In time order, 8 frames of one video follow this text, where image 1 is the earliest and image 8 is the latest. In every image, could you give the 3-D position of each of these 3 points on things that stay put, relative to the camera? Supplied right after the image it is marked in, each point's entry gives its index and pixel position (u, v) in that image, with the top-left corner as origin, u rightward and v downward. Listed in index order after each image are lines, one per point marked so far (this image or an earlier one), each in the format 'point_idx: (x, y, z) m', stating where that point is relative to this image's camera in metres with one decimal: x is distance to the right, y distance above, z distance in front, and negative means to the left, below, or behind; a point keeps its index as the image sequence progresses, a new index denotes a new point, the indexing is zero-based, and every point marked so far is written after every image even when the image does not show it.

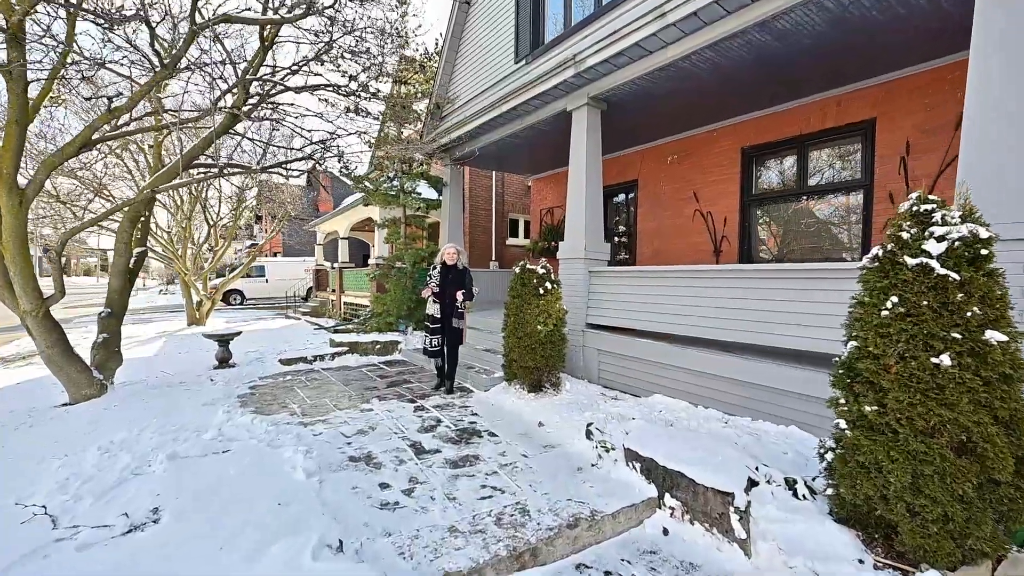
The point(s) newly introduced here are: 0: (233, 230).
0: (-8.0, +1.6, +12.1) m
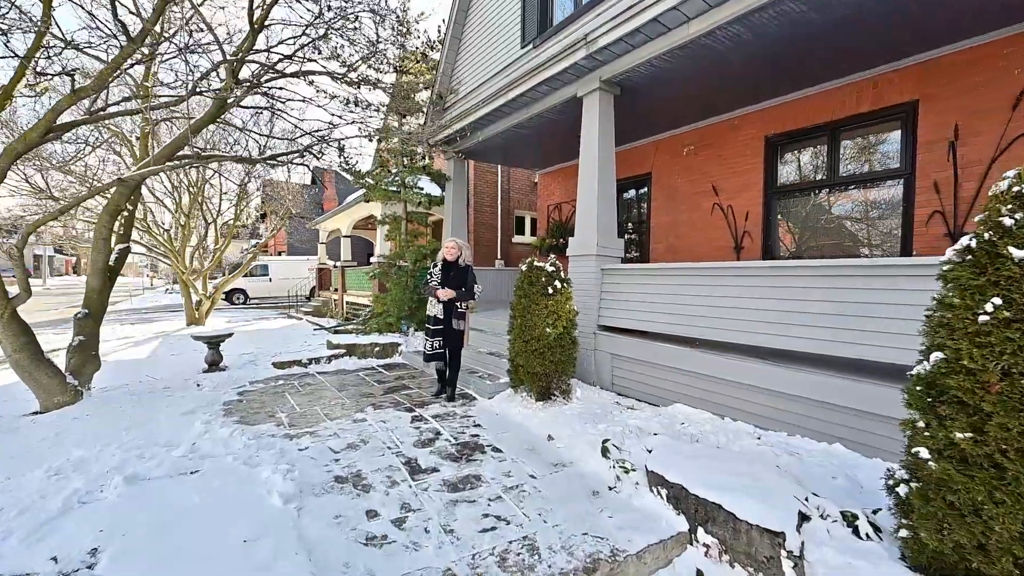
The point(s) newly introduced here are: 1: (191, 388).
0: (-7.8, +1.7, +11.8) m
1: (-3.4, -1.1, +4.5) m
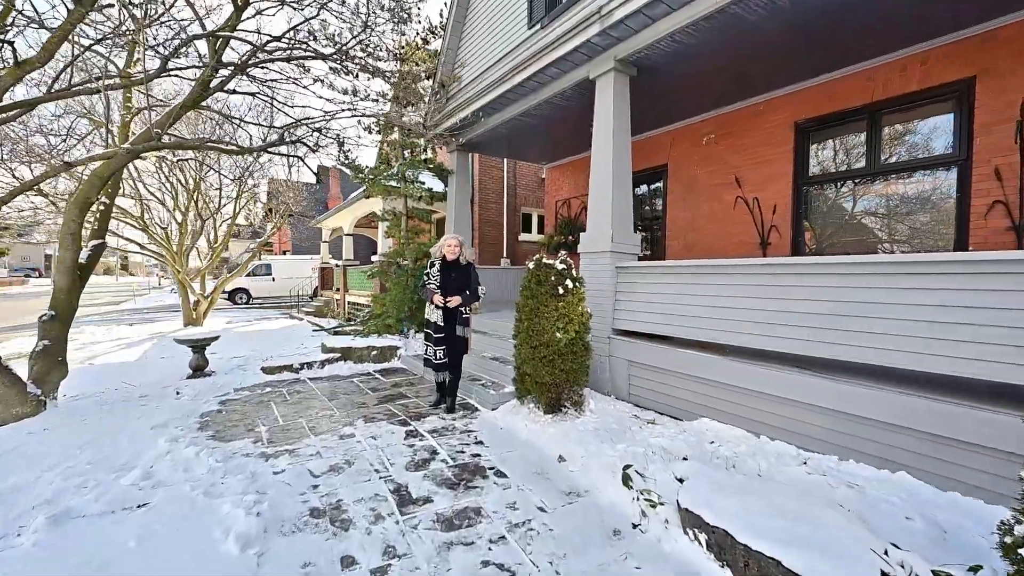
0: (-7.6, +1.7, +11.5) m
1: (-3.3, -1.1, +4.1) m
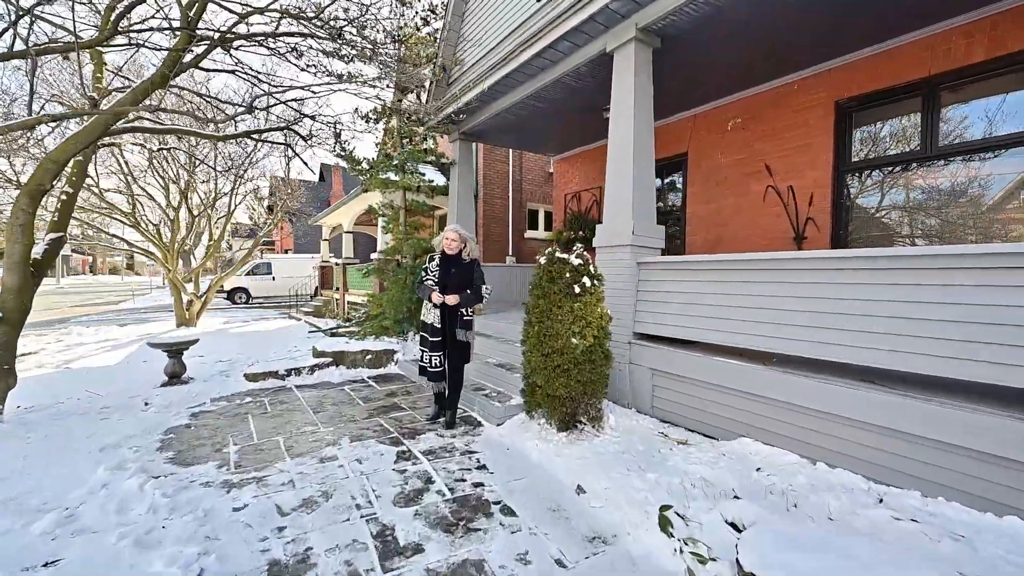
0: (-7.5, +1.7, +11.1) m
1: (-3.3, -1.0, +3.7) m
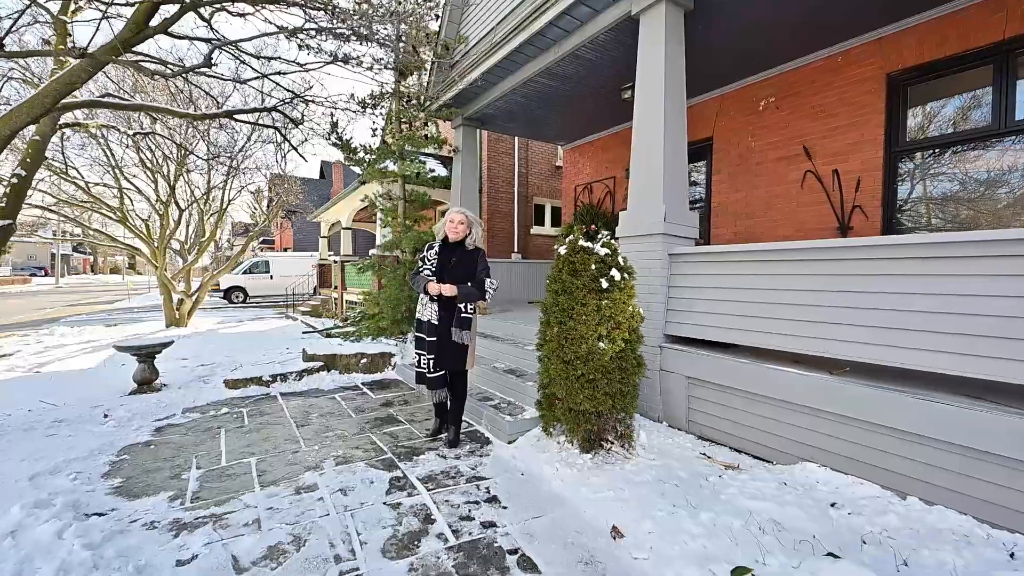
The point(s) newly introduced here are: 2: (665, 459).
0: (-7.3, +1.7, +10.7) m
1: (-3.2, -1.0, +3.2) m
2: (+1.0, -1.1, +2.7) m
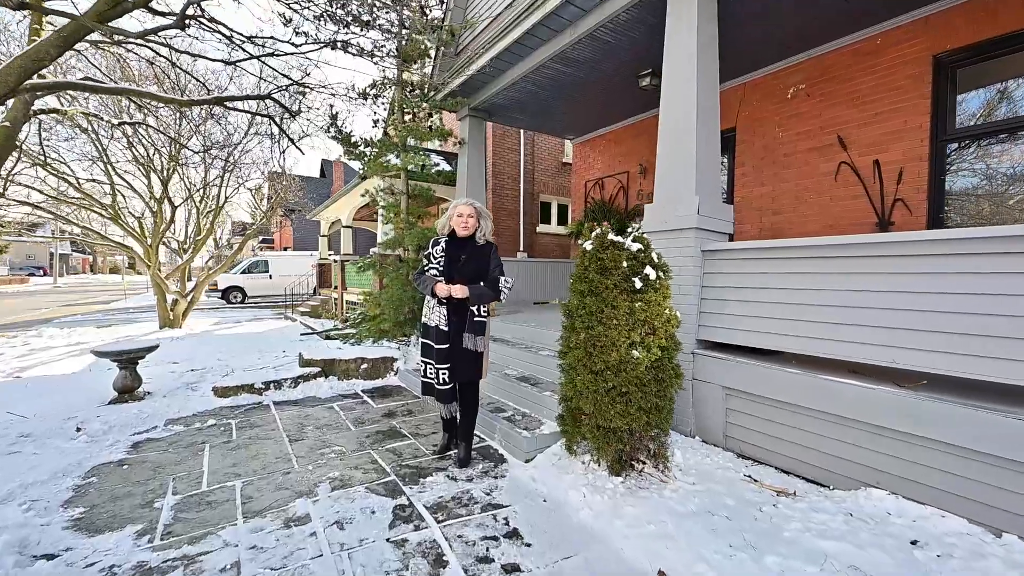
0: (-7.2, +1.7, +10.4) m
1: (-3.1, -1.0, +2.9) m
2: (+1.1, -1.1, +2.4) m
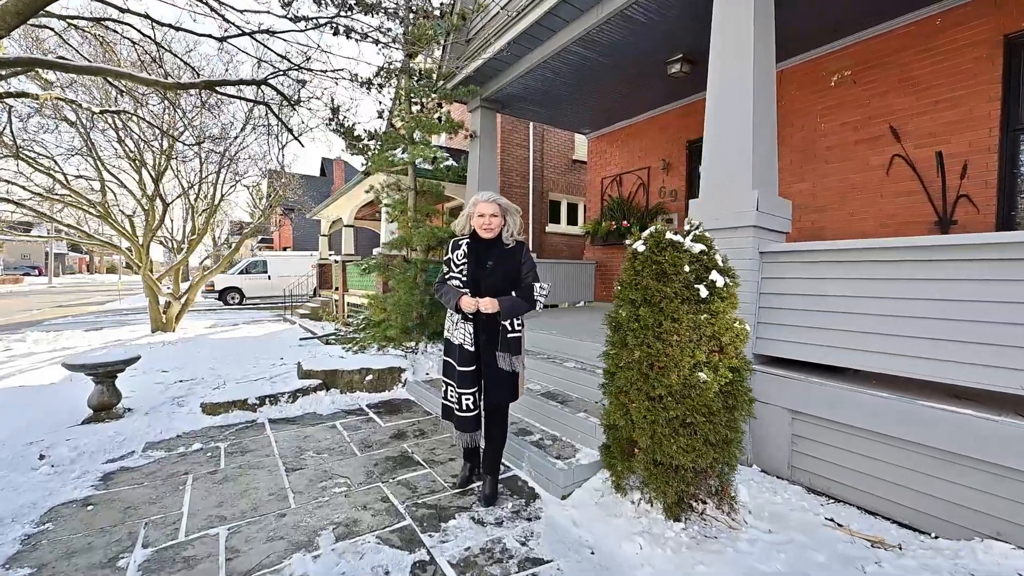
0: (-7.0, +1.7, +10.0) m
1: (-2.9, -1.0, +2.5) m
2: (+1.3, -1.1, +2.0) m
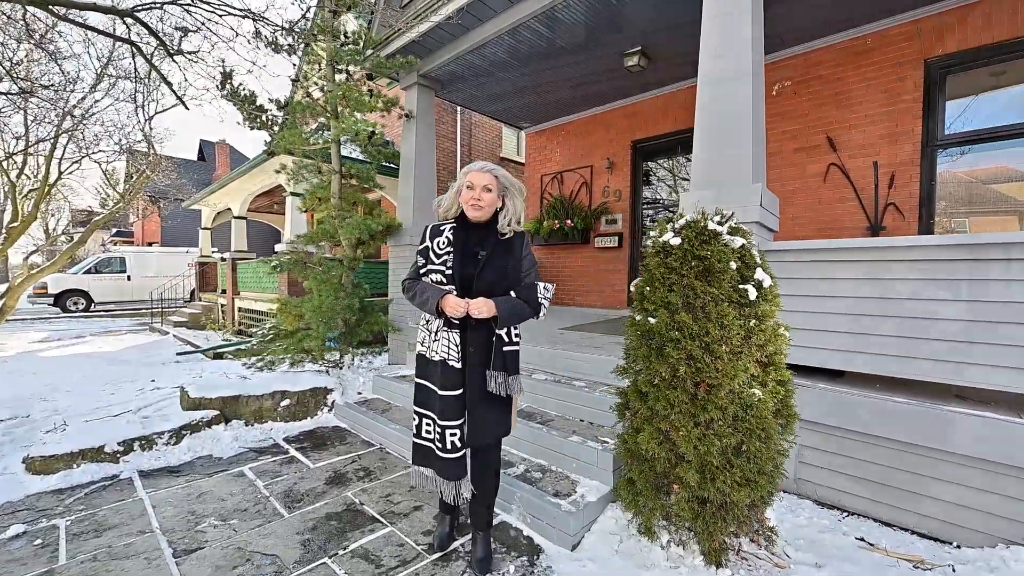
0: (-8.5, +1.7, +7.8) m
1: (-2.8, -1.0, +1.3) m
2: (+1.3, -1.1, +1.7) m
